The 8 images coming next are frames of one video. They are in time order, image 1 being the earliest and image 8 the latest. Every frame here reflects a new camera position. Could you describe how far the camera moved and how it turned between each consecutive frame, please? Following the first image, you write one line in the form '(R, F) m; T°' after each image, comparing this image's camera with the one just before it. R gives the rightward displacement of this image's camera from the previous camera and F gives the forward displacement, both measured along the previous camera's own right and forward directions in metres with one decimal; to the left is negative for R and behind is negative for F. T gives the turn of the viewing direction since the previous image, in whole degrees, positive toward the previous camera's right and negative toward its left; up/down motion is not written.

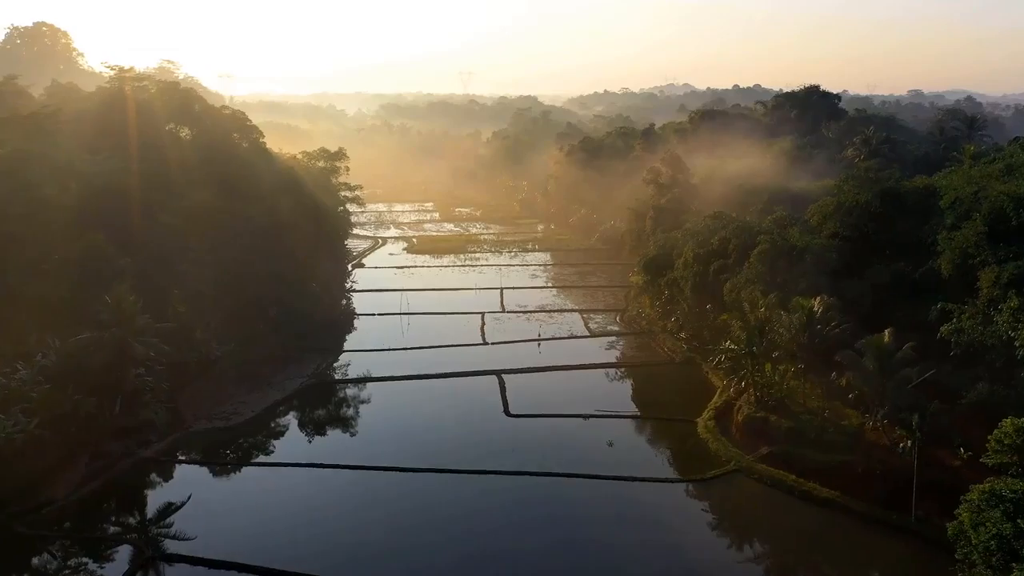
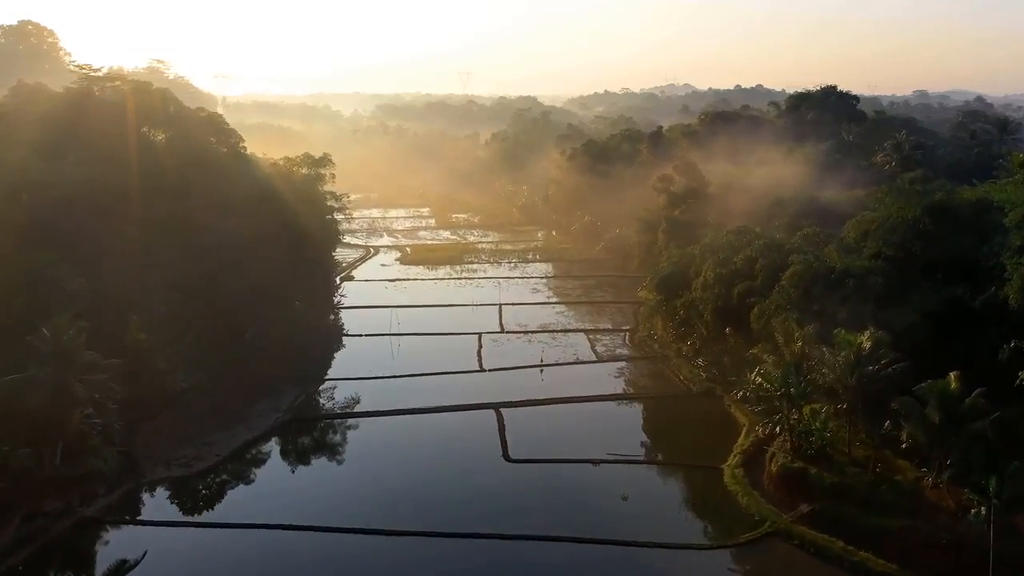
(0.0, +2.3) m; 0°
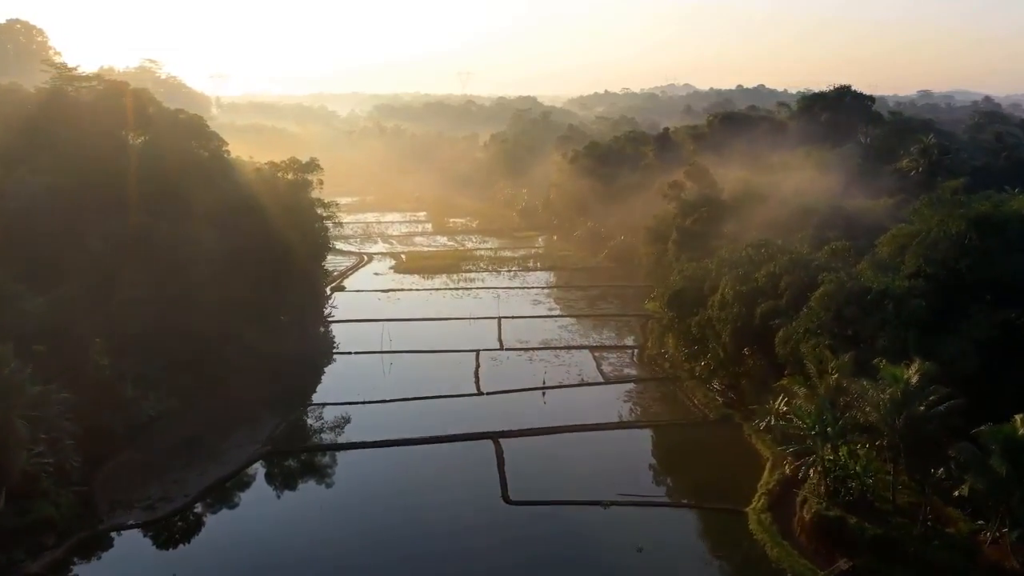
(0.0, +1.7) m; 0°
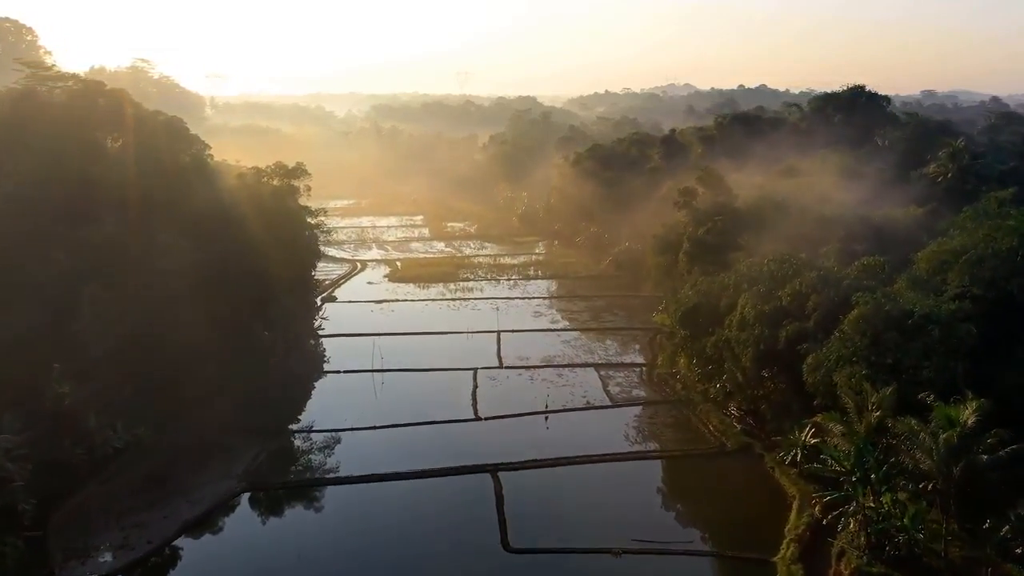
(0.0, +1.6) m; 0°
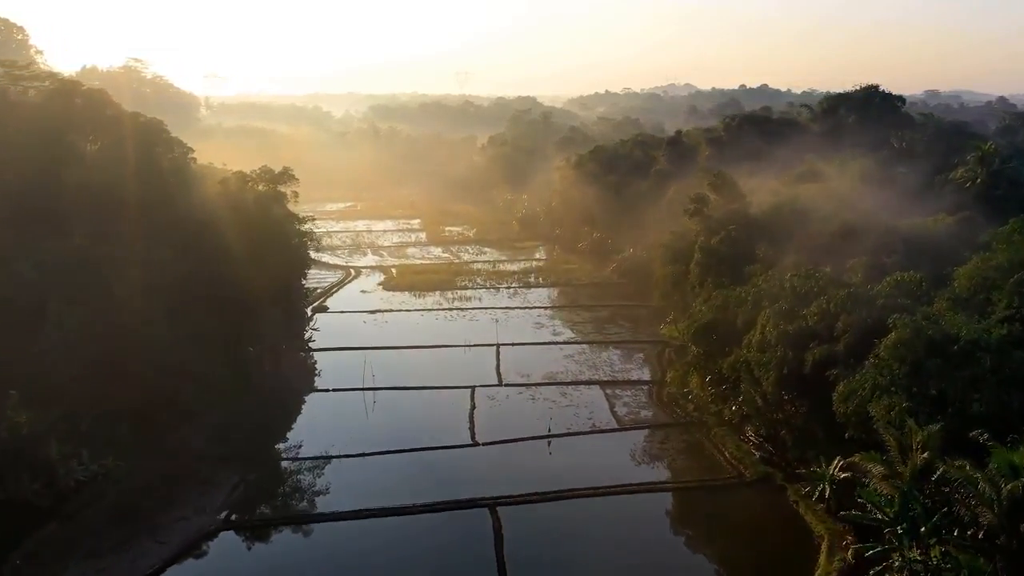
(0.0, +1.4) m; 0°
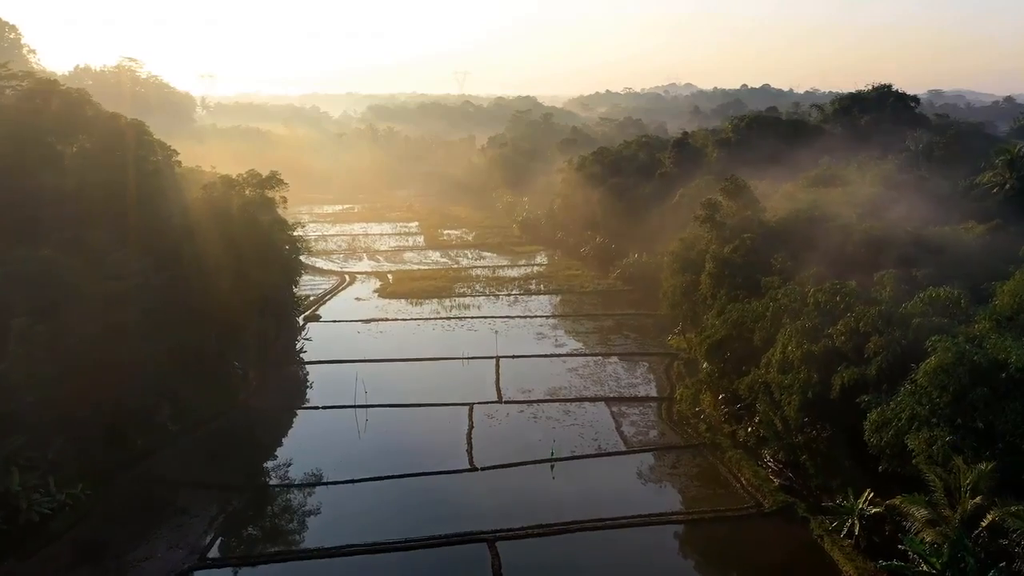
(0.0, +1.2) m; 0°
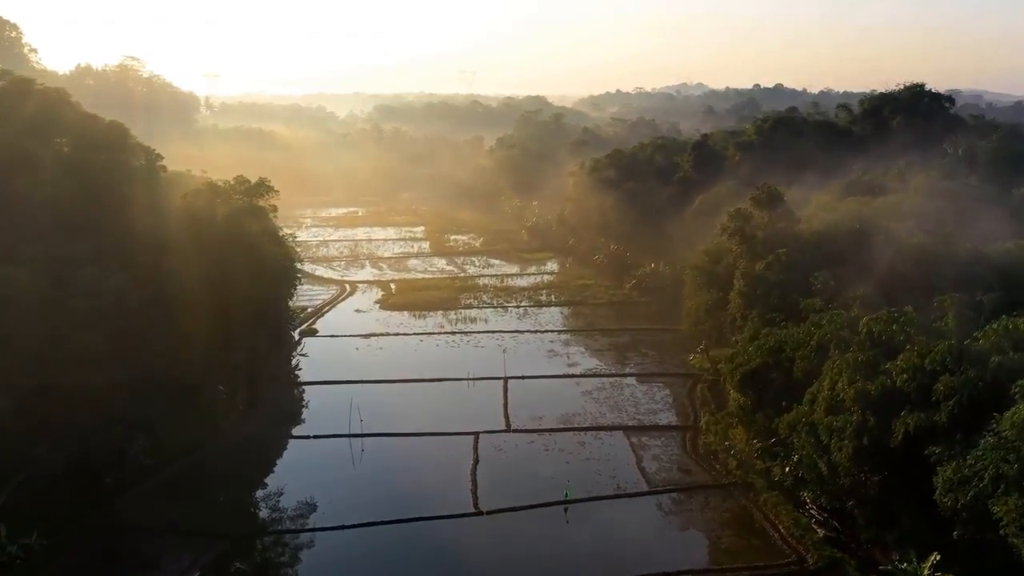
(0.0, +1.7) m; -1°
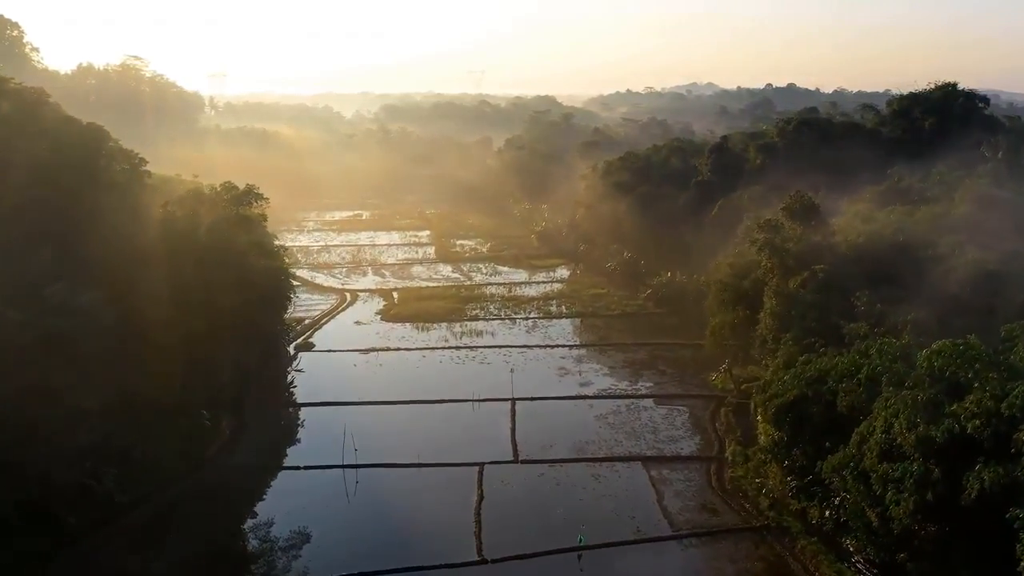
(0.0, +1.5) m; -1°
